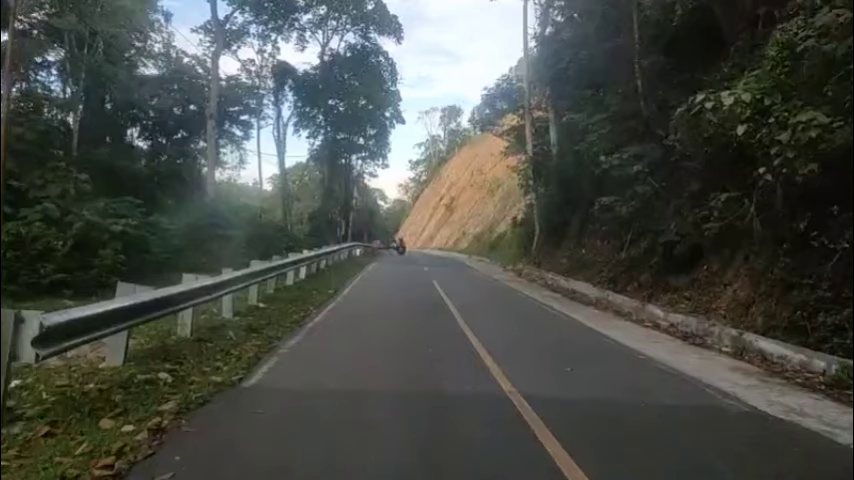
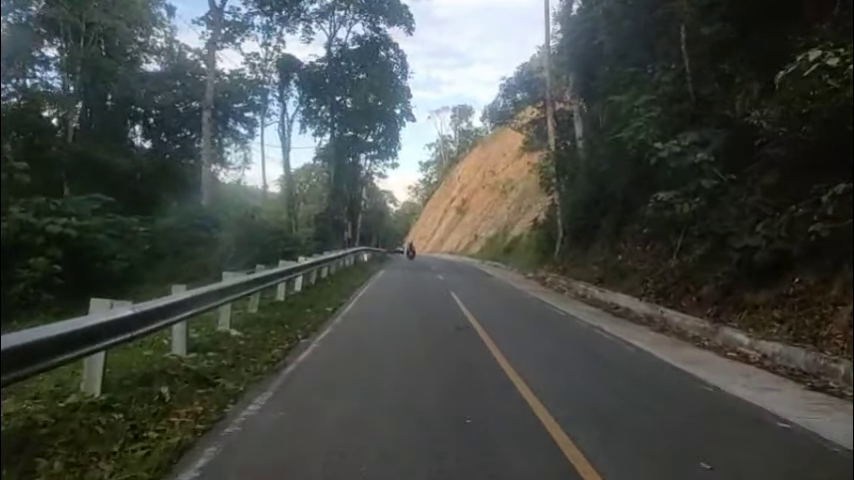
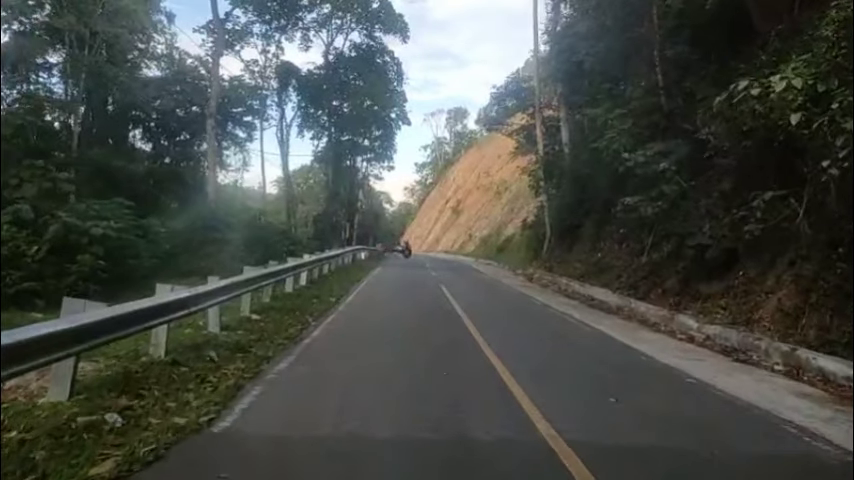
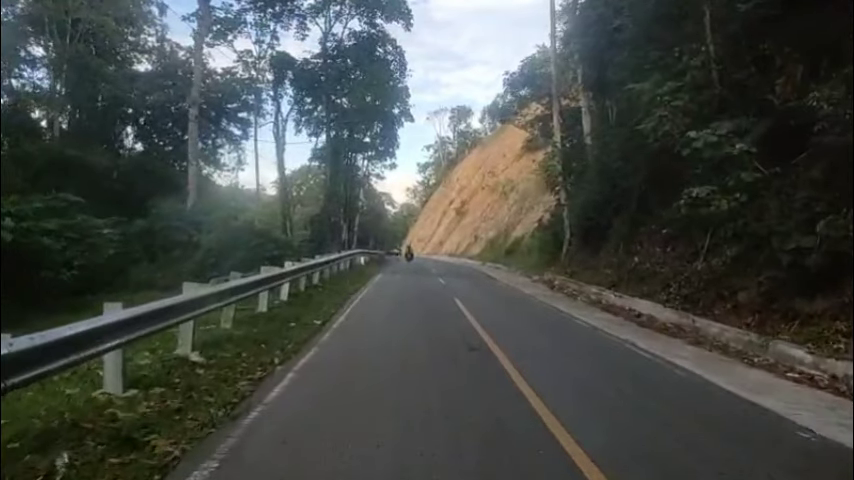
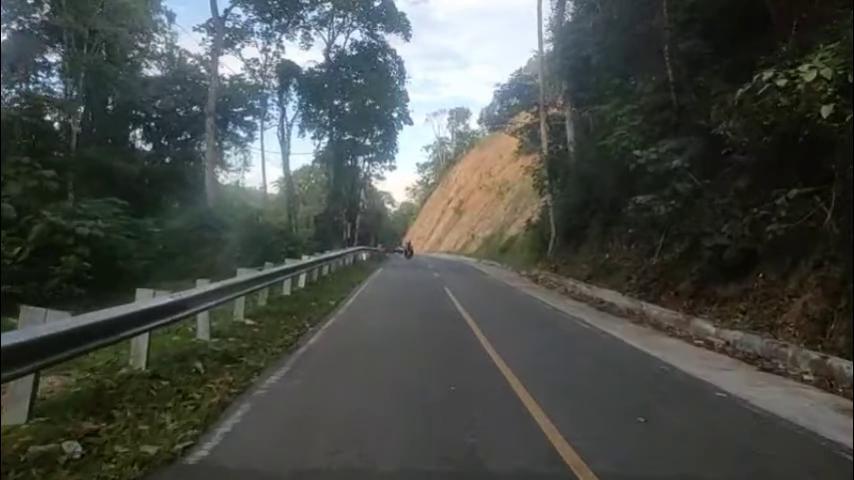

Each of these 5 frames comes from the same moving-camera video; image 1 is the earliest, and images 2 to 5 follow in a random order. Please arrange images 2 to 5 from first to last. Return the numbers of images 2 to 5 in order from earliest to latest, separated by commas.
3, 5, 2, 4
